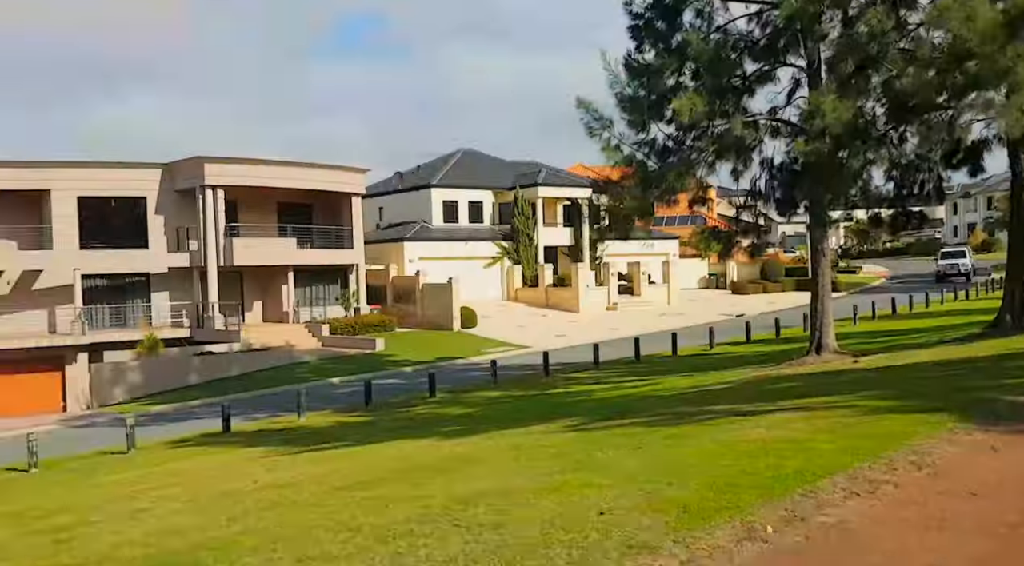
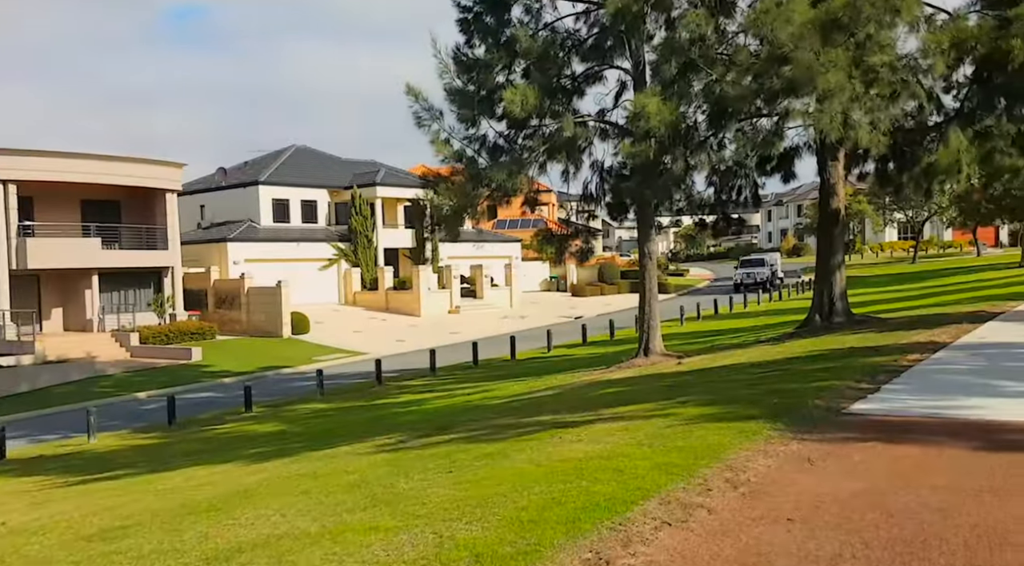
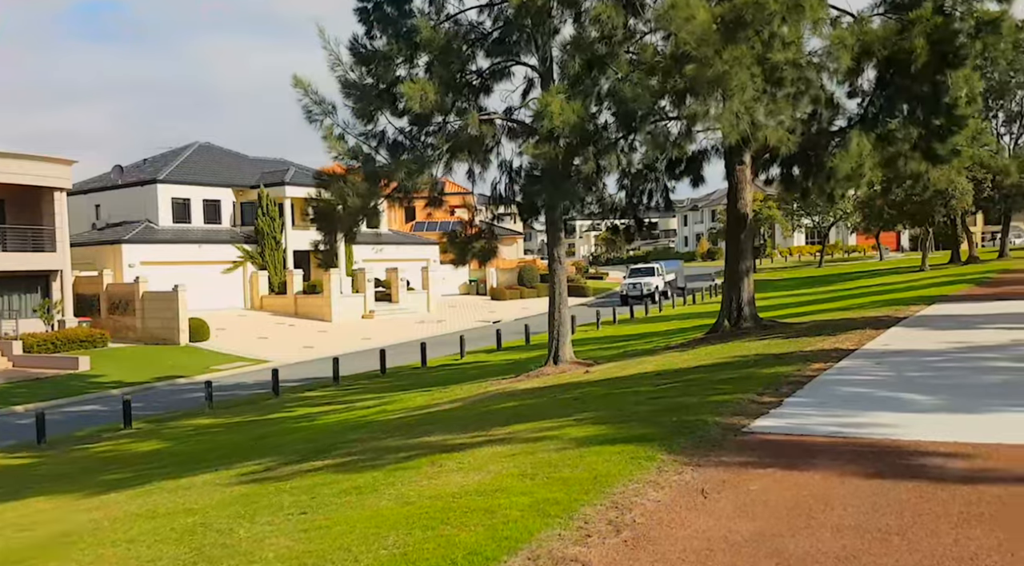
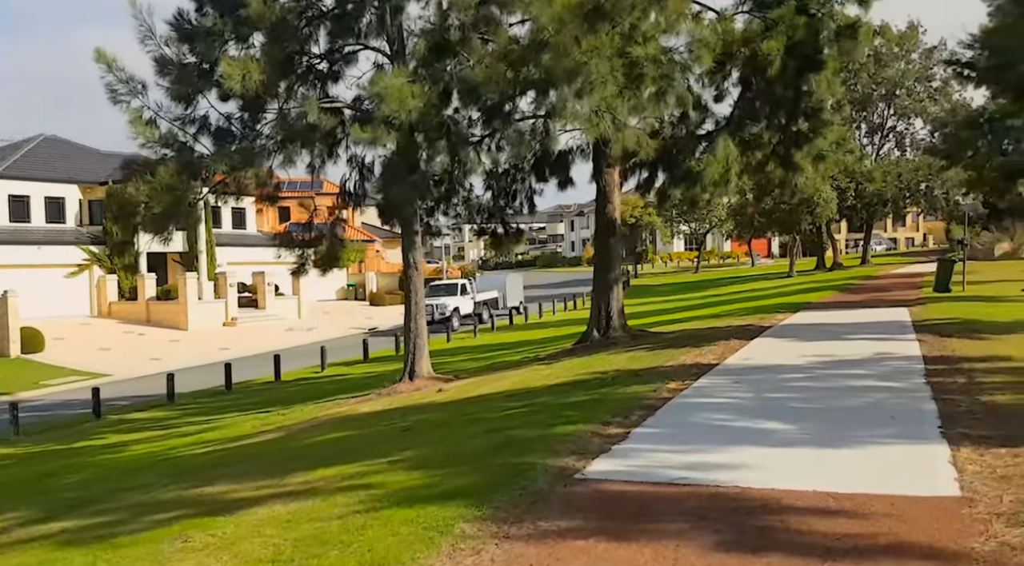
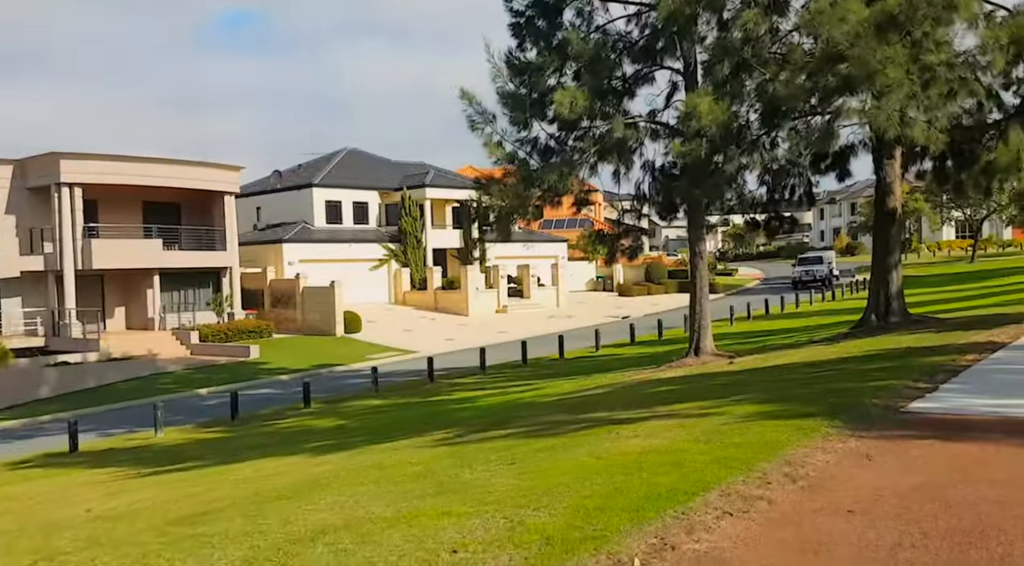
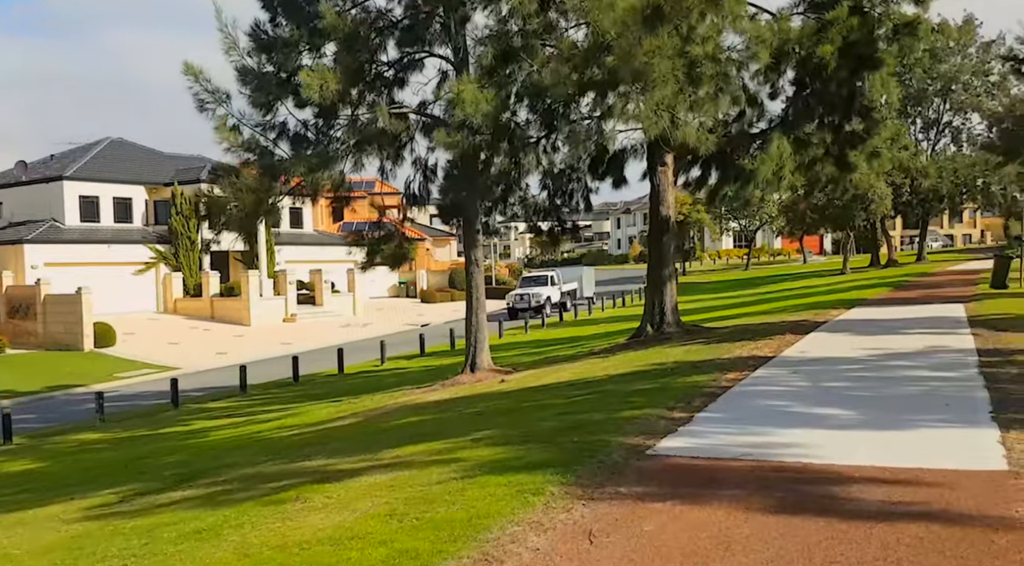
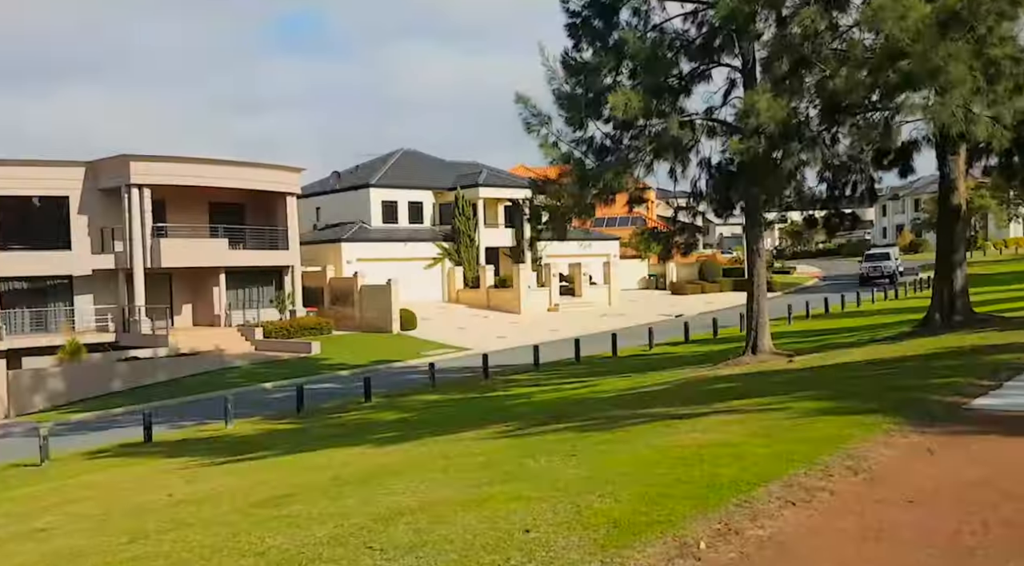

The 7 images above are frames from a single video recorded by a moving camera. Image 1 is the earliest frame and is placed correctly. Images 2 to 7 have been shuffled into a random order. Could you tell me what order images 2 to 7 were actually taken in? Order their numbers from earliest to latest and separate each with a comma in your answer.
7, 5, 2, 3, 6, 4
